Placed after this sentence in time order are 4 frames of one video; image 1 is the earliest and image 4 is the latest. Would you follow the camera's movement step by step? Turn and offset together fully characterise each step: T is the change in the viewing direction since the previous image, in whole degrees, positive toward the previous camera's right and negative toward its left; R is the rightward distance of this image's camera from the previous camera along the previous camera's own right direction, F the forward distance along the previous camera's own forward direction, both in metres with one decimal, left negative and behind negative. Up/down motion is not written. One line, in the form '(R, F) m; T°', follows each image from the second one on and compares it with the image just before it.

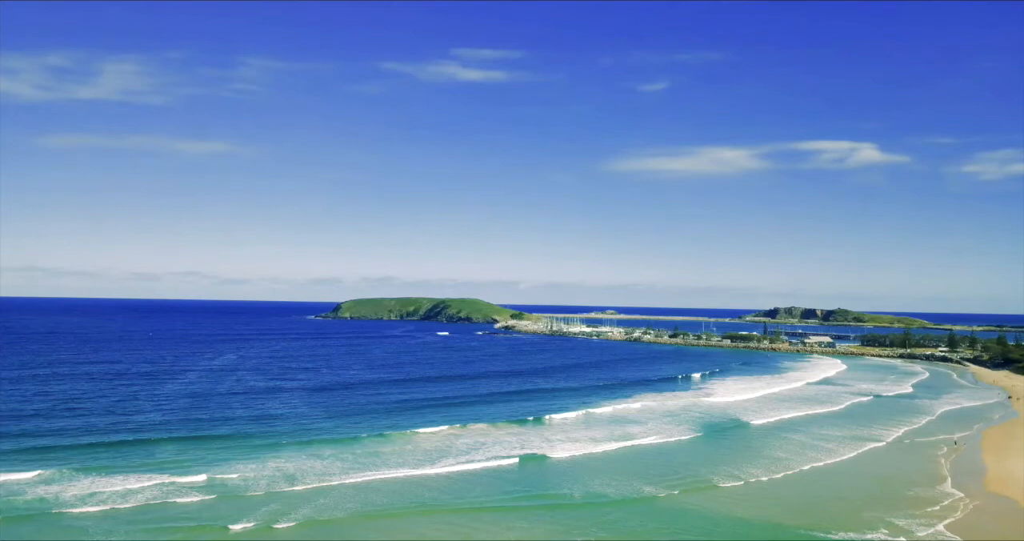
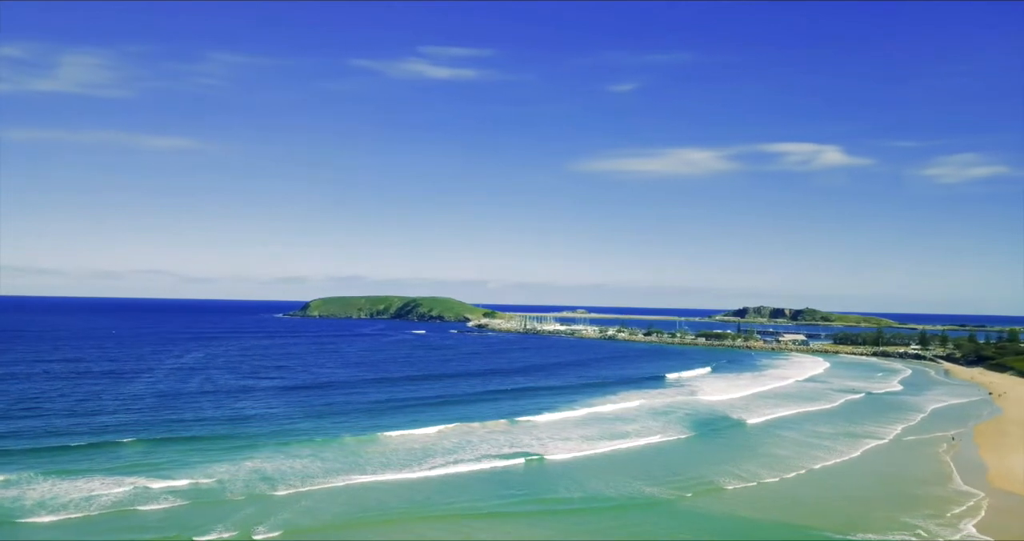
(+5.6, +5.1) m; 0°
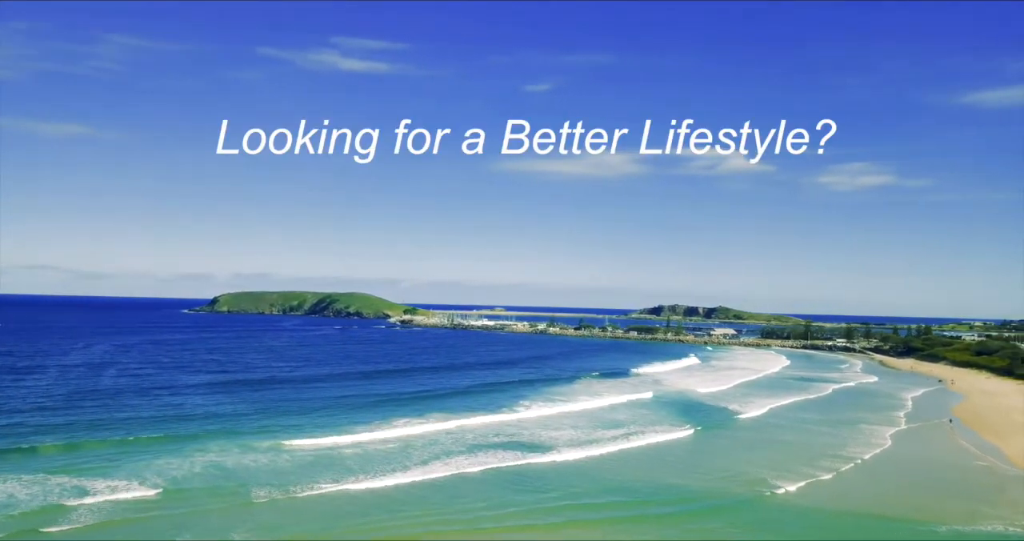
(-2.9, +2.9) m; +8°
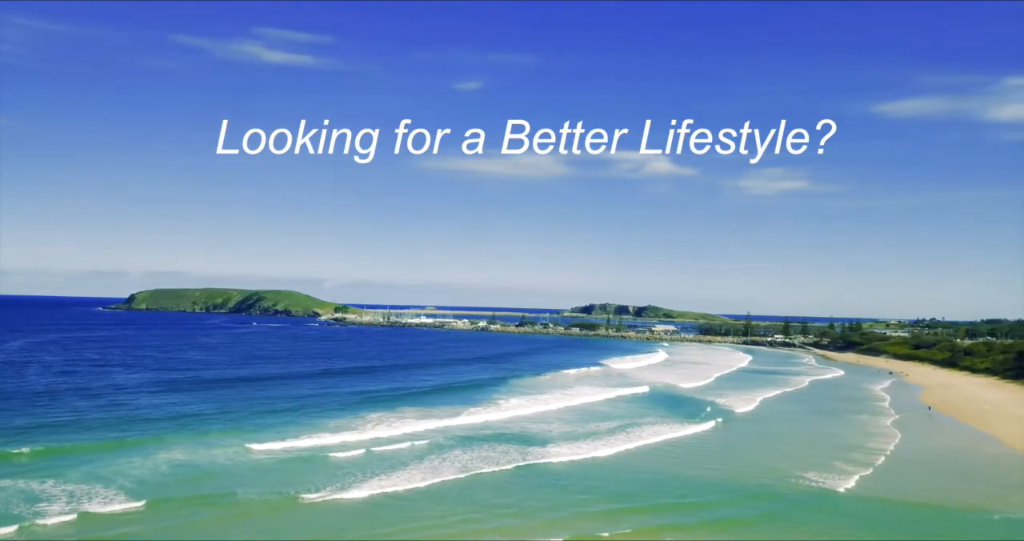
(-2.3, +1.5) m; +6°
